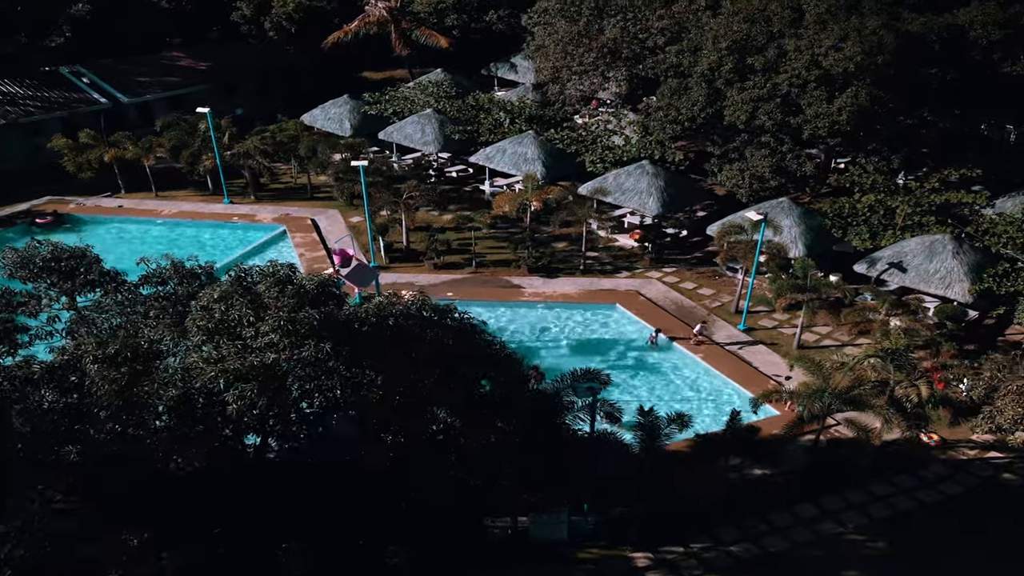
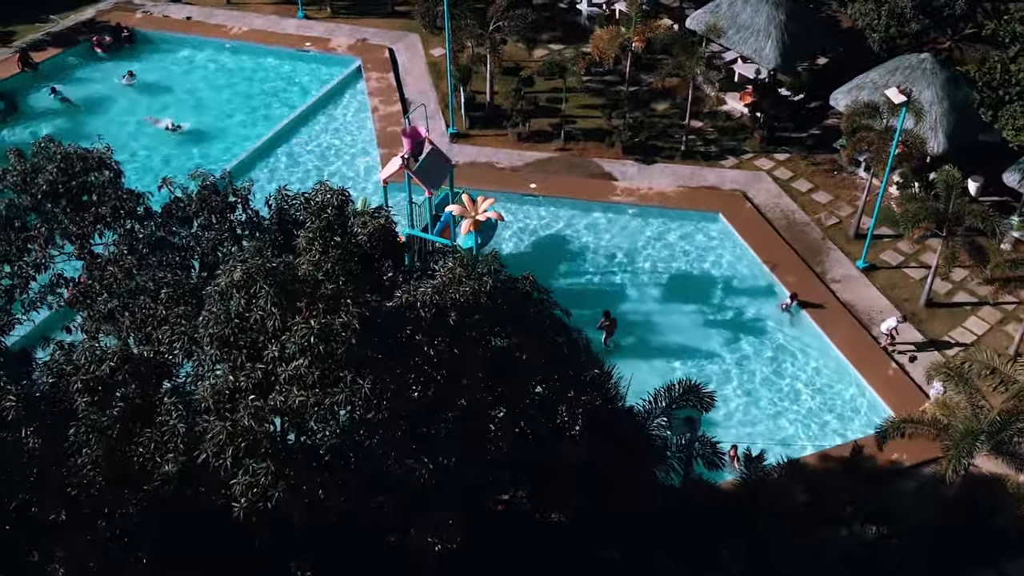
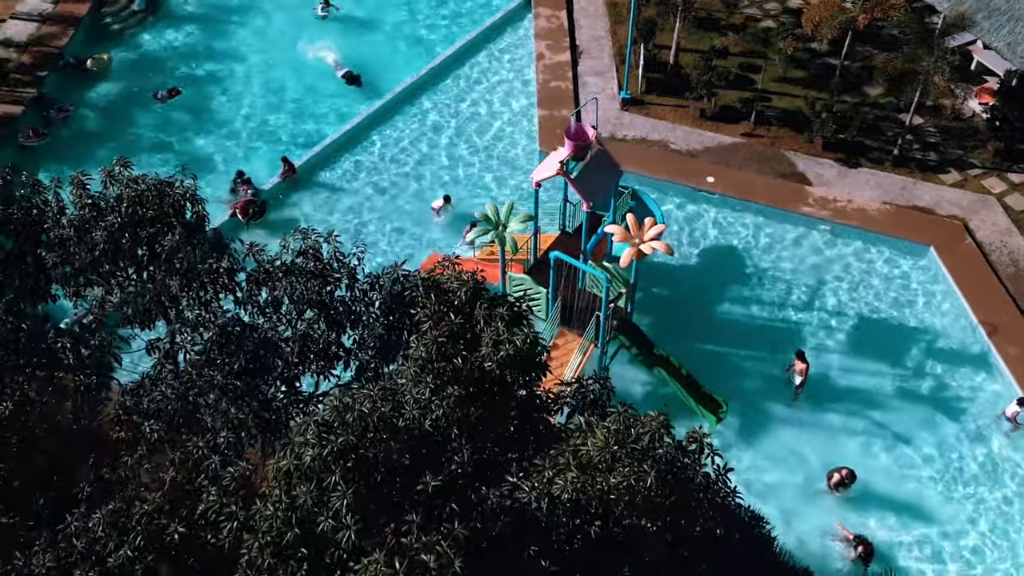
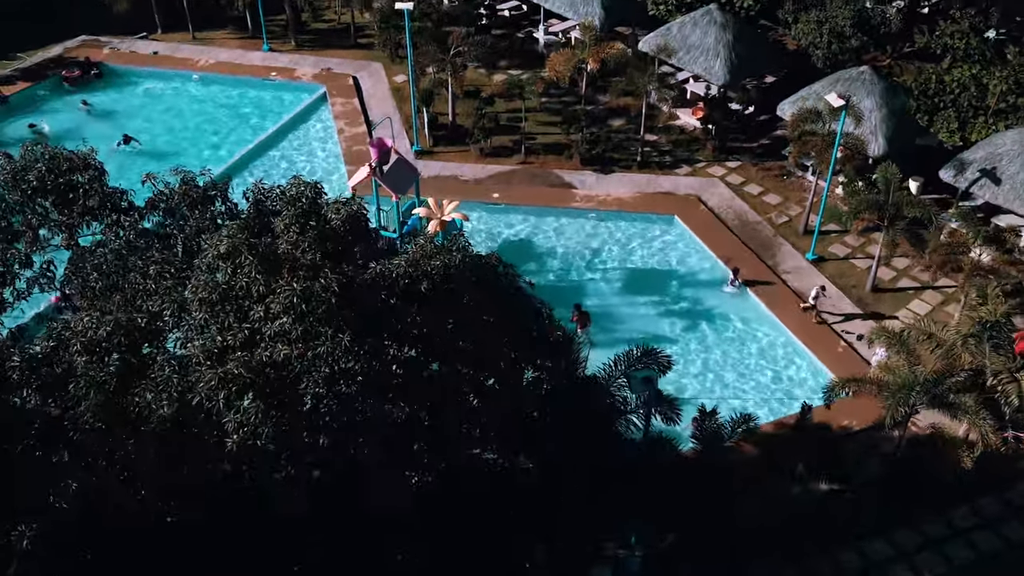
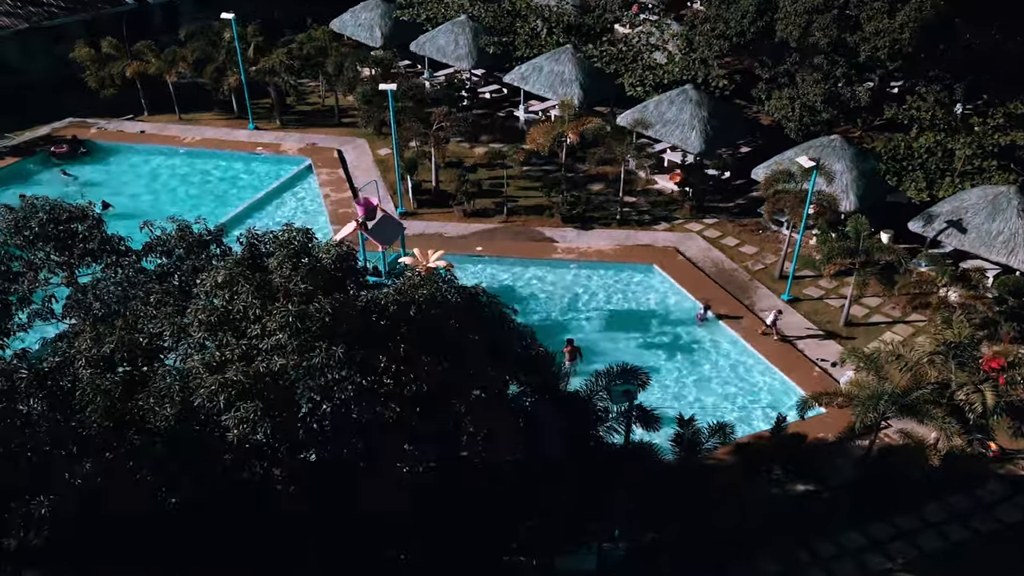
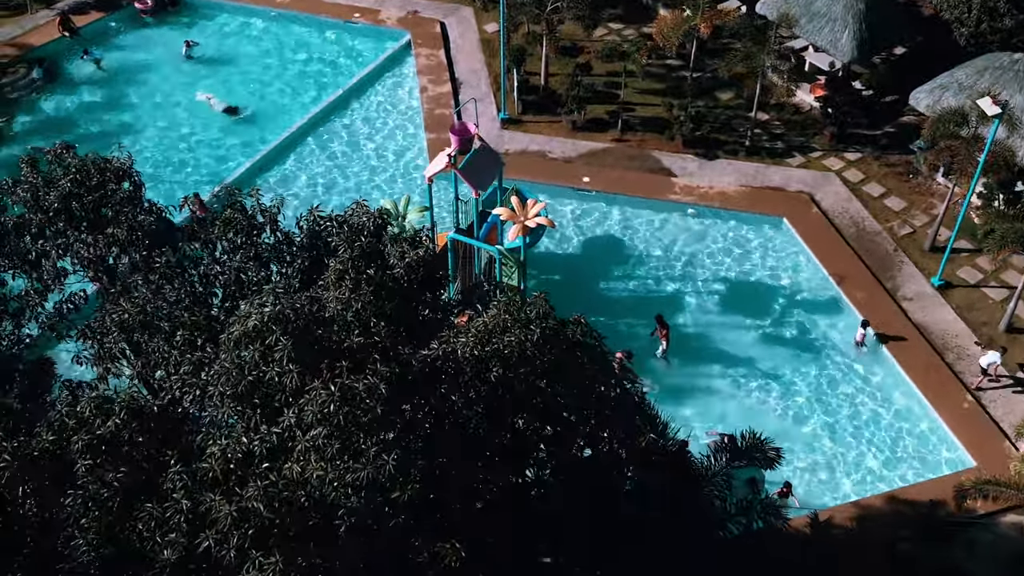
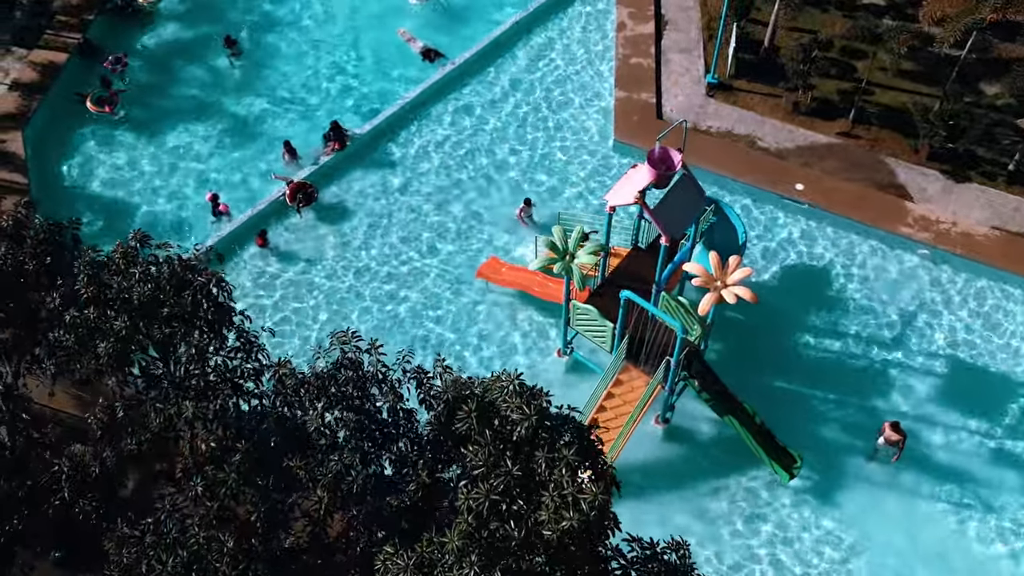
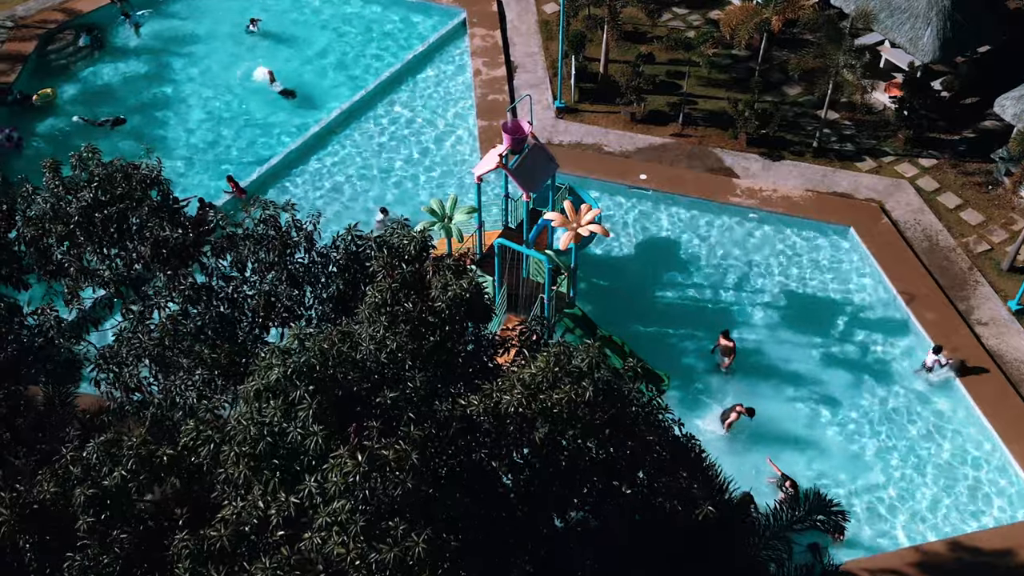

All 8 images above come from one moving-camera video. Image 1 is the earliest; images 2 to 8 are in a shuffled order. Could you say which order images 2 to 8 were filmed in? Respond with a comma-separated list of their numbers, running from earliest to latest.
5, 4, 2, 6, 8, 3, 7
